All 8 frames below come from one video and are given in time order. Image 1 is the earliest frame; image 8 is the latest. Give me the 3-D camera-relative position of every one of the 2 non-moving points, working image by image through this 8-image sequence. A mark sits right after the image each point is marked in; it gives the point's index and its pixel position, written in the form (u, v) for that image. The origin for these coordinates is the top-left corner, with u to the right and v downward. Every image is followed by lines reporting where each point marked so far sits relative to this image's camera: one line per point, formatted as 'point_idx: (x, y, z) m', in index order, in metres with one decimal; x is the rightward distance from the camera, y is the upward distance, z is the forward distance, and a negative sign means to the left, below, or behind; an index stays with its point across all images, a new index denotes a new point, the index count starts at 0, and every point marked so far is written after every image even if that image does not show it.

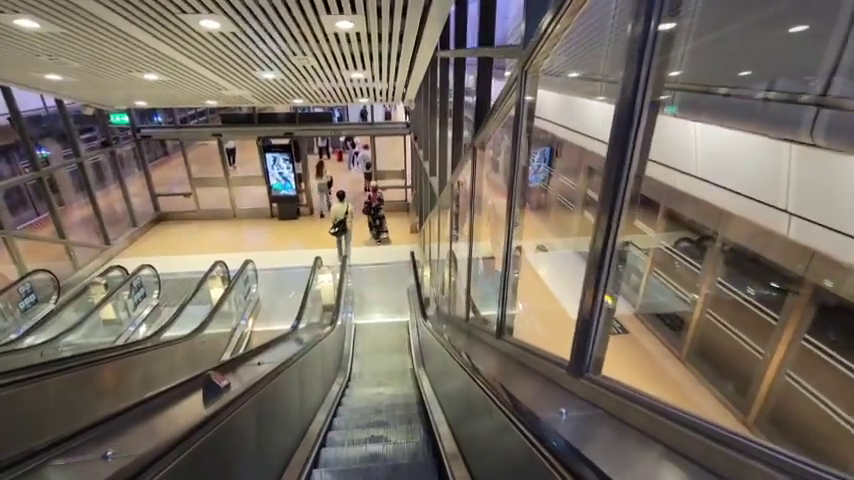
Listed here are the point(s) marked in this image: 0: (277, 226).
0: (-3.3, +0.4, +9.0) m
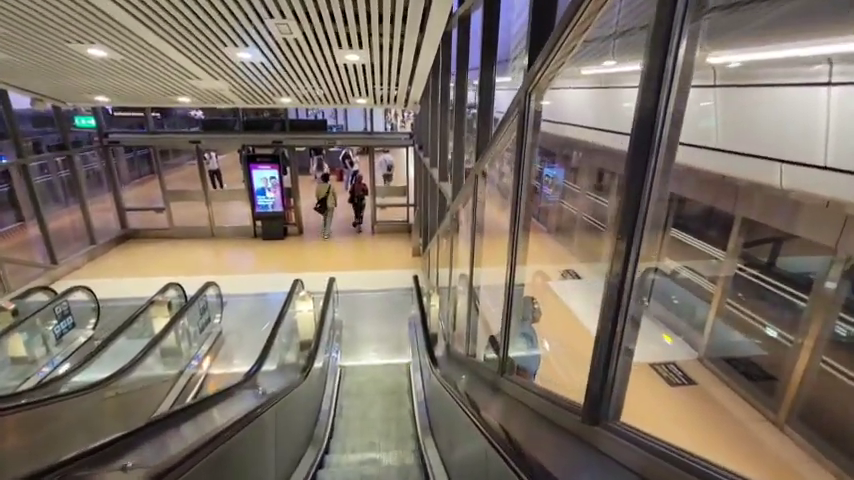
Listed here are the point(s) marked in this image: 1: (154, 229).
0: (-3.2, -0.1, +8.0) m
1: (-5.6, +0.3, +8.5) m
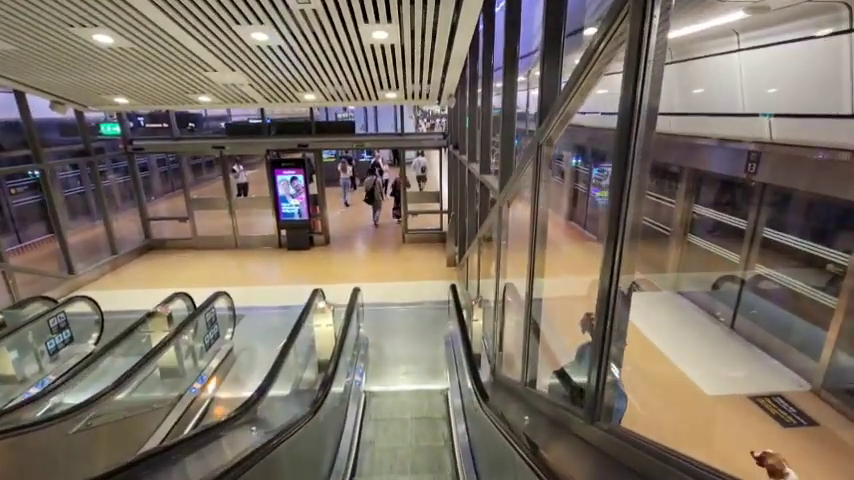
0: (-2.6, -0.3, +7.7) m
1: (-5.0, 0.0, +8.3) m
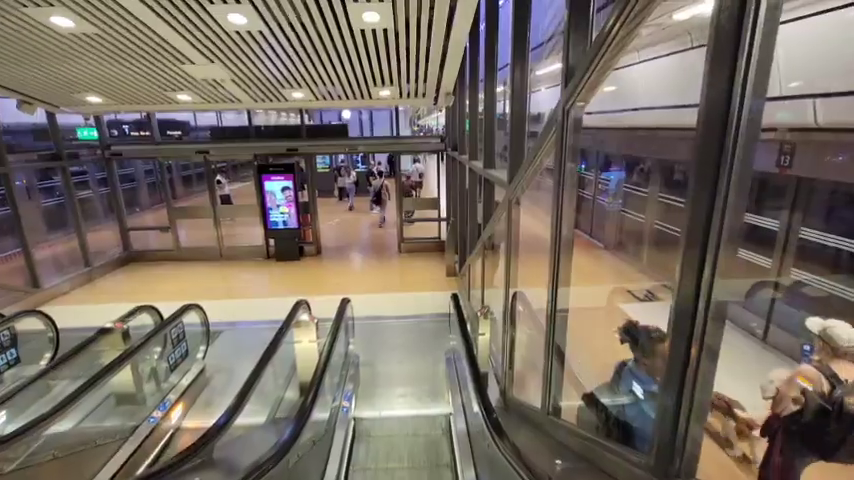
0: (-2.6, -0.5, +7.3) m
1: (-5.0, -0.2, +7.9) m
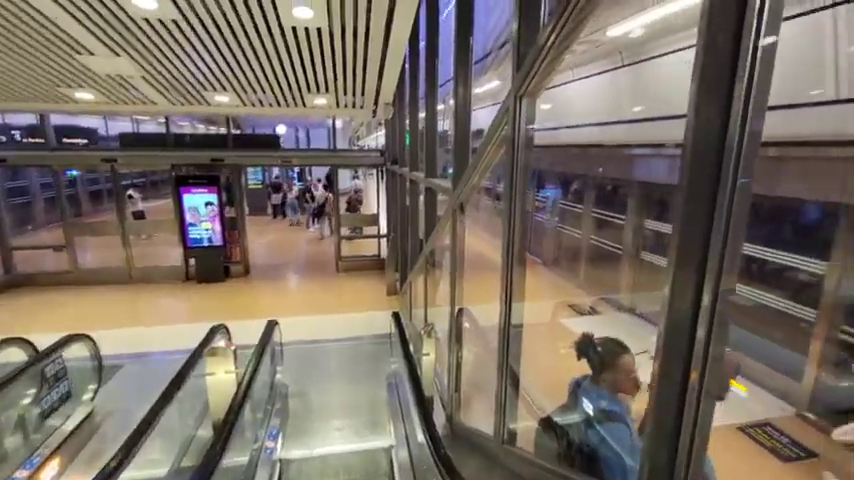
0: (-3.6, -0.8, +6.6) m
1: (-6.1, -0.6, +6.9) m
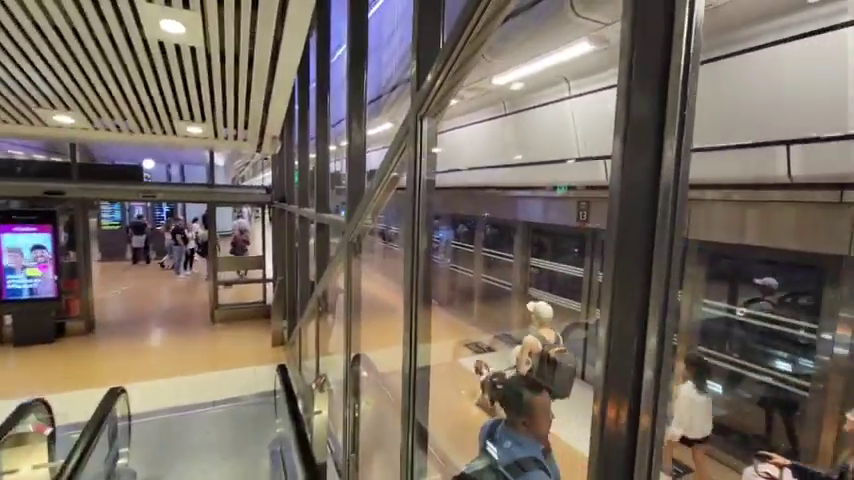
0: (-5.1, -1.5, +5.2) m
1: (-7.5, -1.3, +4.9) m
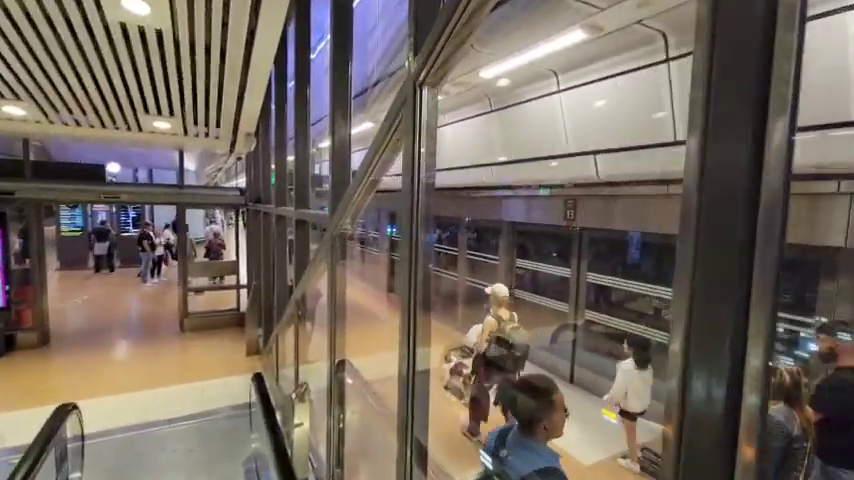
0: (-5.3, -1.5, +4.7) m
1: (-7.7, -1.4, +4.3) m
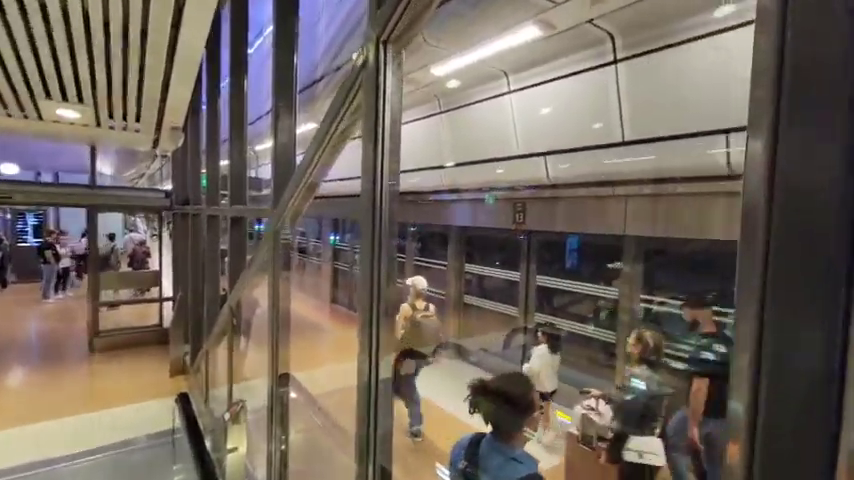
0: (-5.8, -1.6, +3.7) m
1: (-8.2, -1.4, +3.0) m
